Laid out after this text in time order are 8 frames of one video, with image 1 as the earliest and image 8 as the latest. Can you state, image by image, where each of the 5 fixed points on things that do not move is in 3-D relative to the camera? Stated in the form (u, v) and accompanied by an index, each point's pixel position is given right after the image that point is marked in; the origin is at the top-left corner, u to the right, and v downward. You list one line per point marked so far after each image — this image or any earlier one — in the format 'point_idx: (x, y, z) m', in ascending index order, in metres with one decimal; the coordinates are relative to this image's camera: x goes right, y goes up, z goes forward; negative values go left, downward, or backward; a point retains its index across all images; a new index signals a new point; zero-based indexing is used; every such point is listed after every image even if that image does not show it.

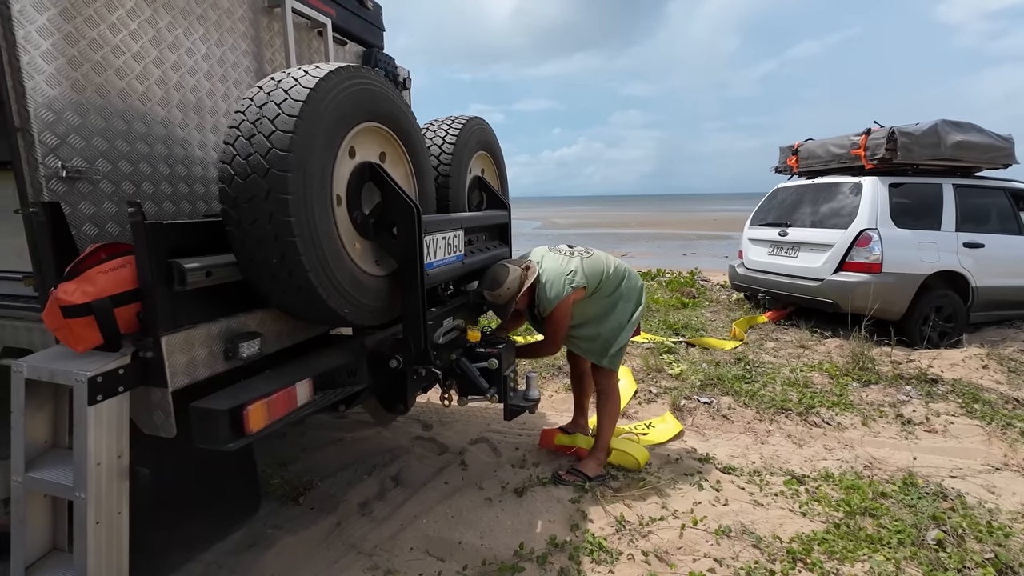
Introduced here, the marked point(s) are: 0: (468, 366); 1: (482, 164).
0: (-0.3, -0.5, +2.9) m
1: (-0.3, +0.9, +3.7) m
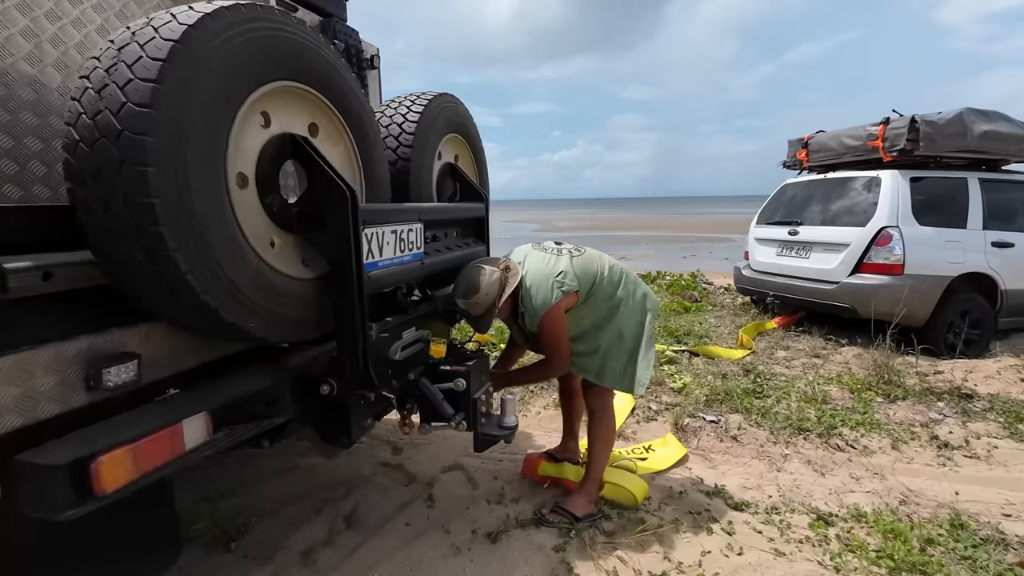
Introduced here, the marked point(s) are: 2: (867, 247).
0: (-0.4, -0.5, +2.4) m
1: (-0.4, +0.9, +3.2) m
2: (+3.8, +0.4, +5.2) m
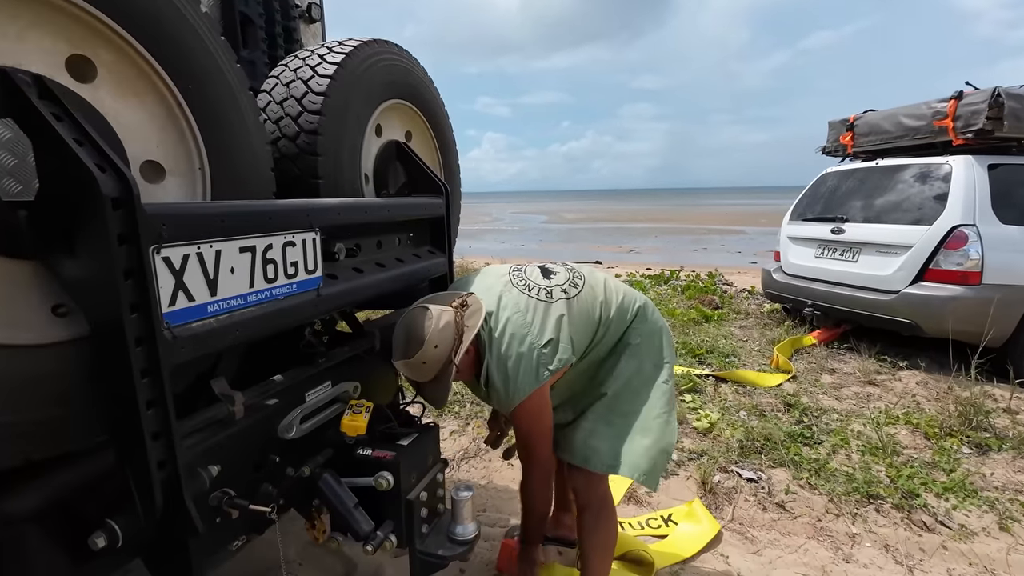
0: (-0.6, -0.6, +1.6) m
1: (-0.5, +0.8, +2.3) m
2: (+3.7, +0.3, +4.3) m
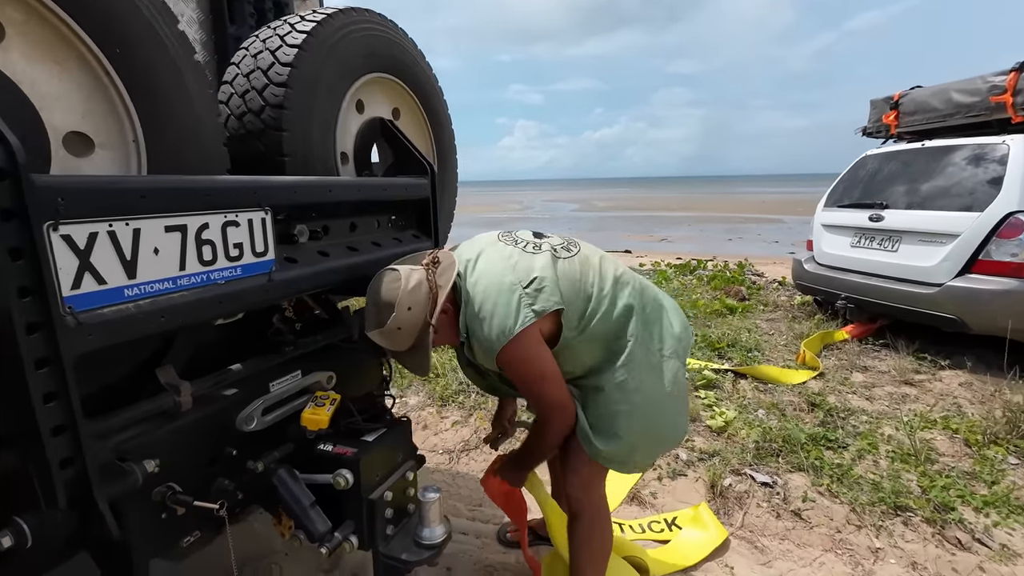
0: (-0.7, -0.6, +1.5) m
1: (-0.6, +0.8, +2.2) m
2: (+3.8, +0.4, +3.9) m
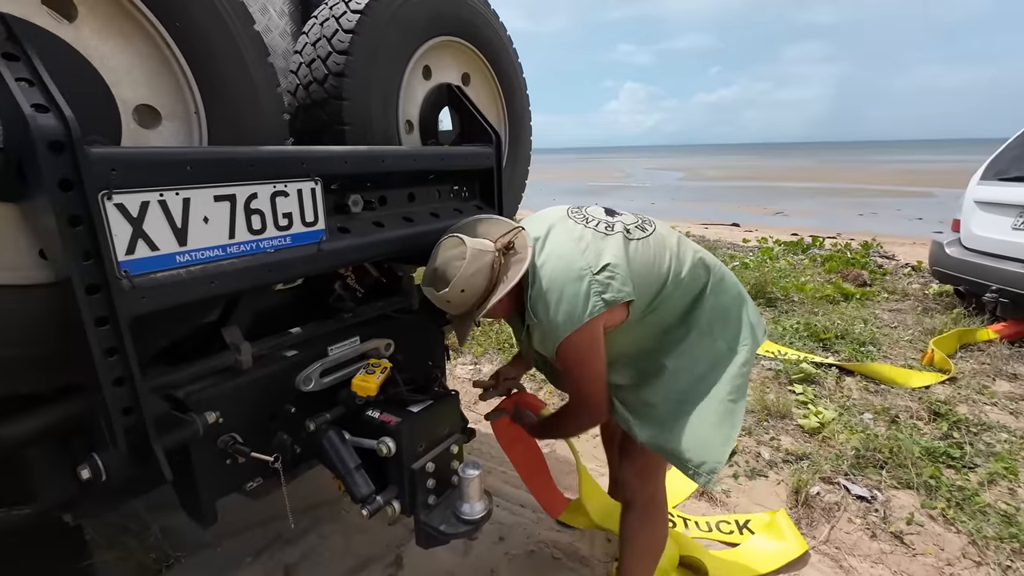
0: (-0.5, -0.5, +1.5) m
1: (-0.3, +1.0, +2.1) m
2: (+4.3, +0.4, +3.0) m
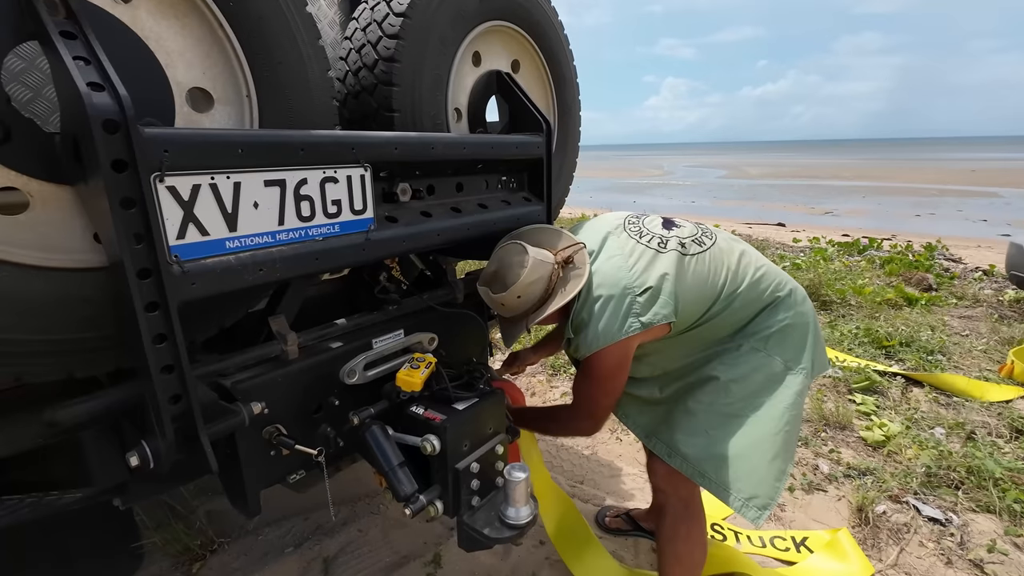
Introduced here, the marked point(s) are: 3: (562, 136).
0: (-0.4, -0.5, +1.5) m
1: (0.0, +1.0, +2.0) m
2: (+4.6, +0.3, +2.6) m
3: (+0.2, +0.7, +2.3) m
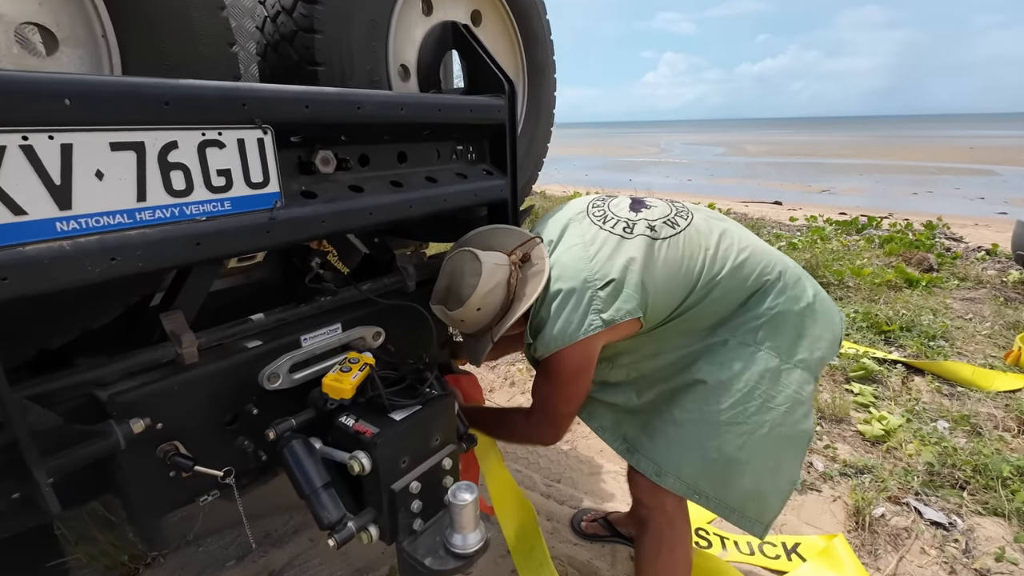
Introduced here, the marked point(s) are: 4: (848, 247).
0: (-0.5, -0.4, +1.3) m
1: (-0.2, +1.1, +1.7) m
2: (+4.4, +0.4, +2.4) m
3: (+0.1, +0.8, +2.1) m
4: (+4.0, +0.5, +5.7) m
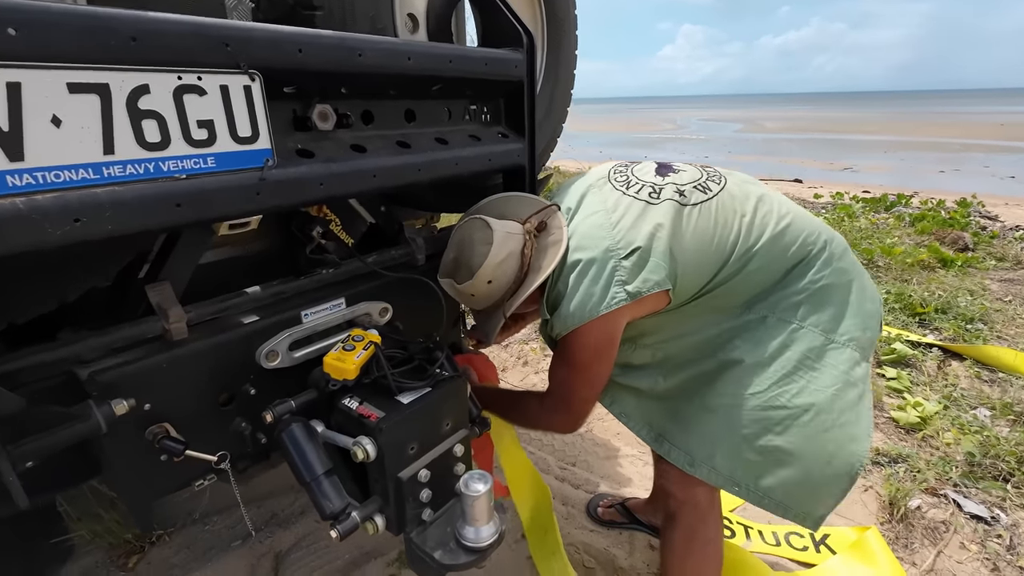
0: (-0.5, -0.4, +1.2) m
1: (-0.1, +1.1, +1.6) m
2: (+4.5, +0.5, +2.1) m
3: (+0.2, +0.9, +1.9) m
4: (+4.1, +0.7, +5.5) m
